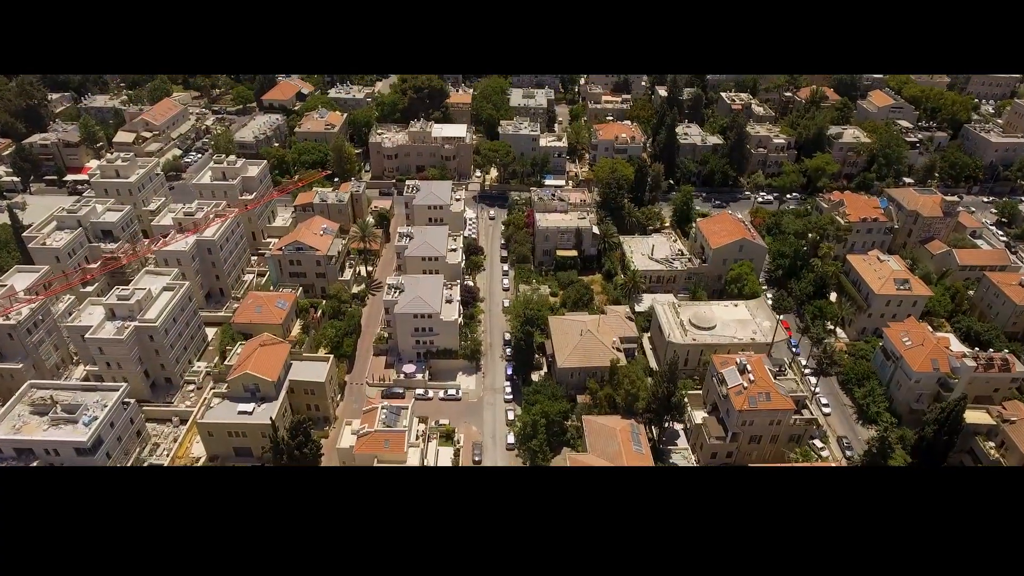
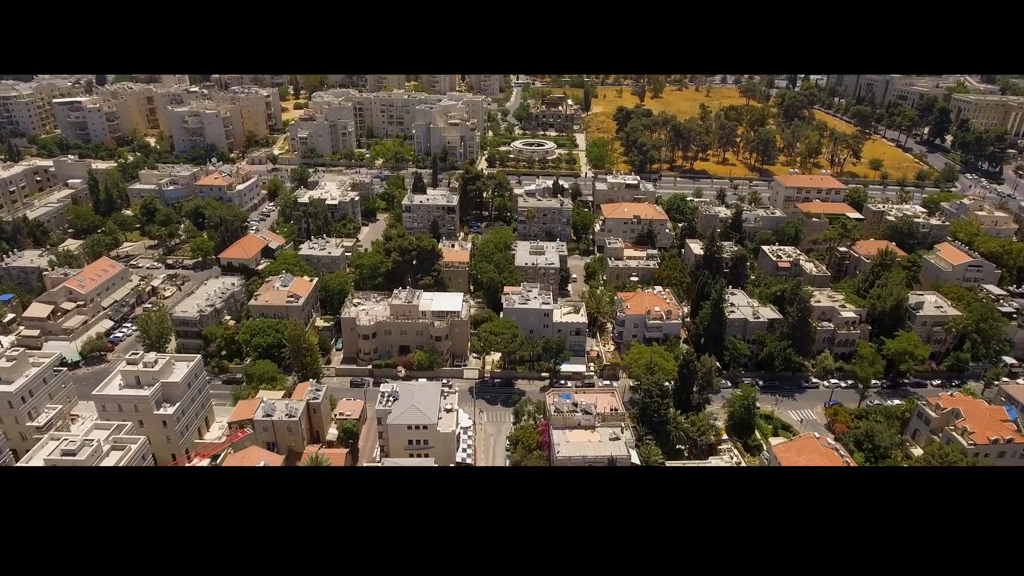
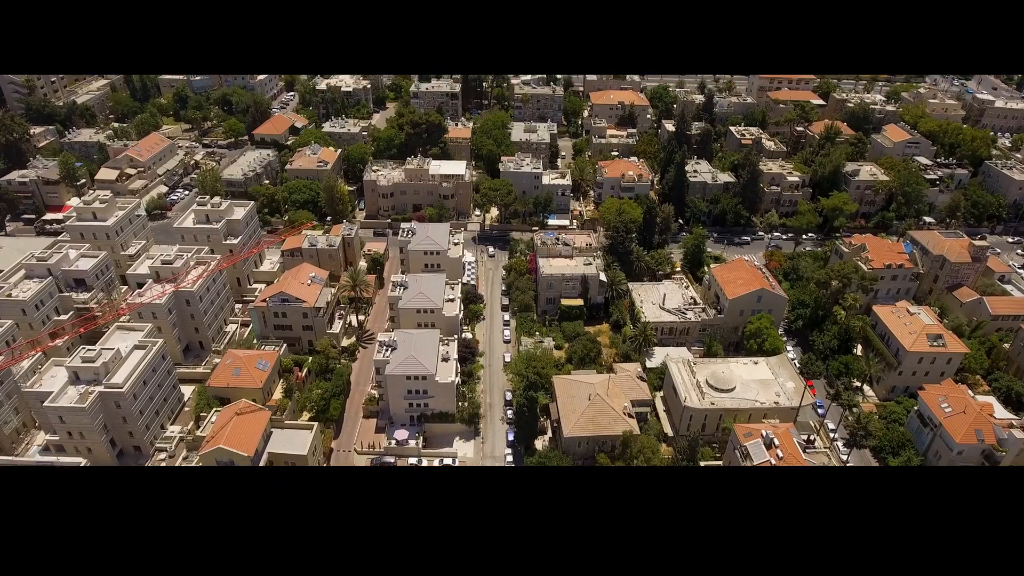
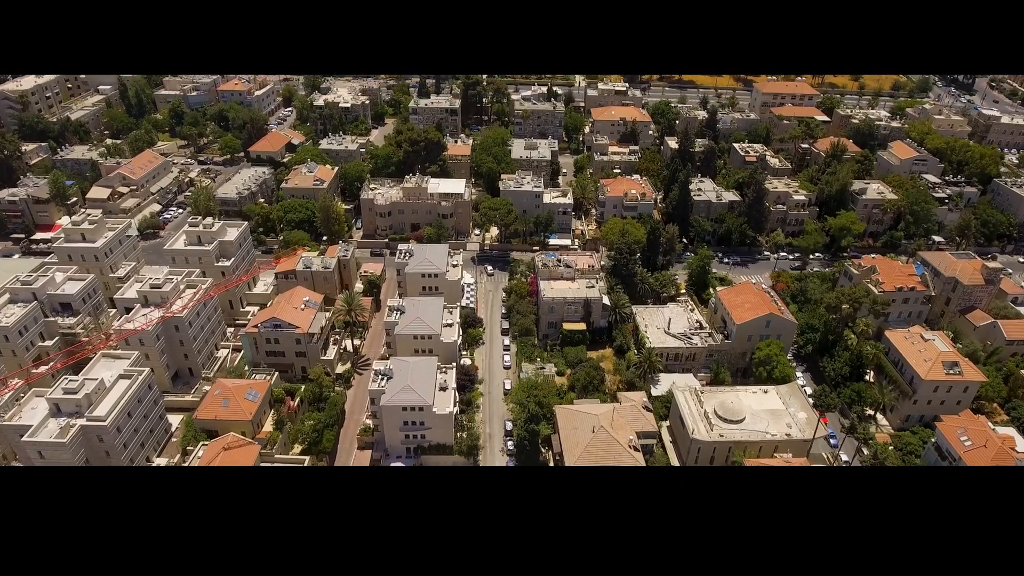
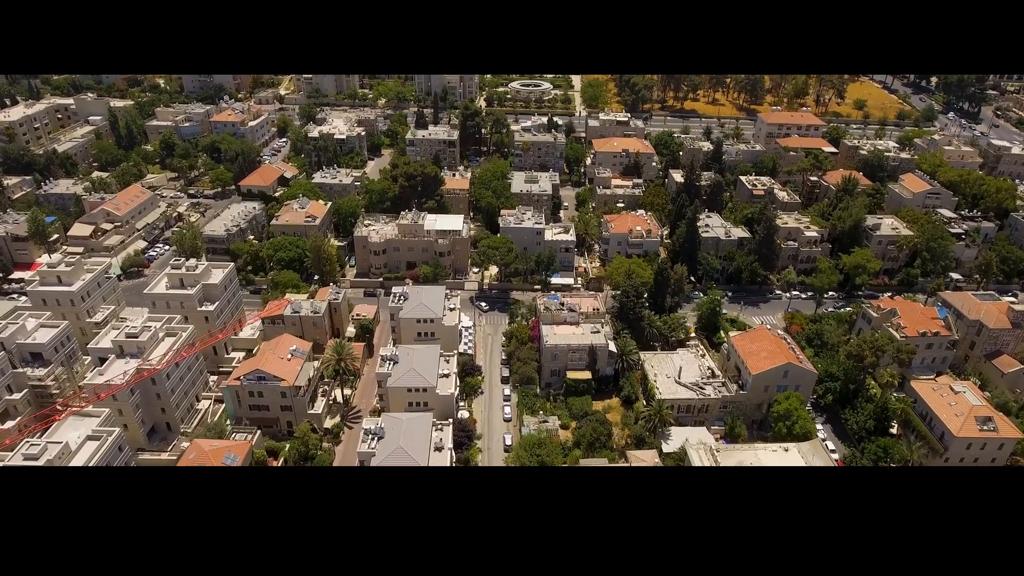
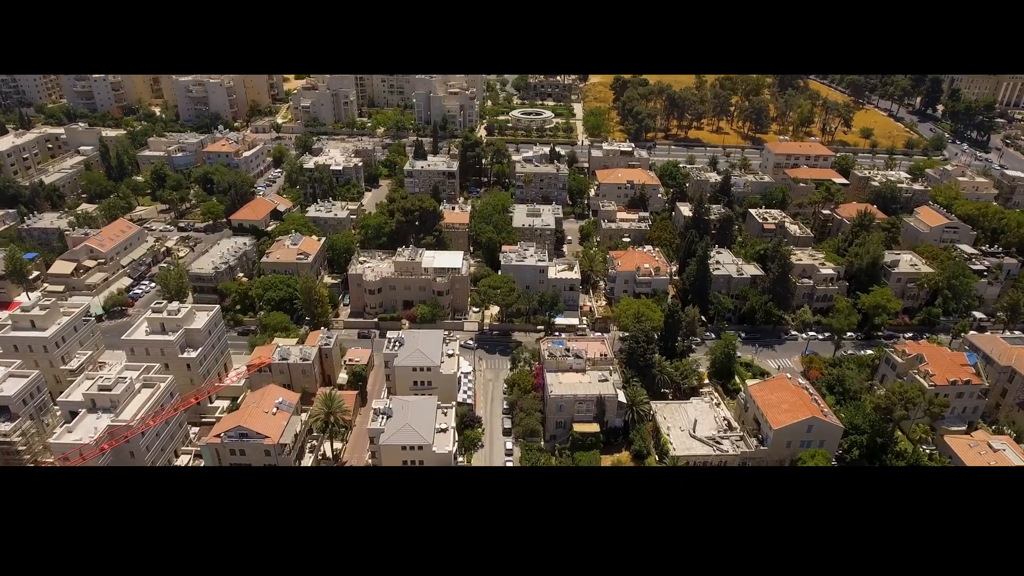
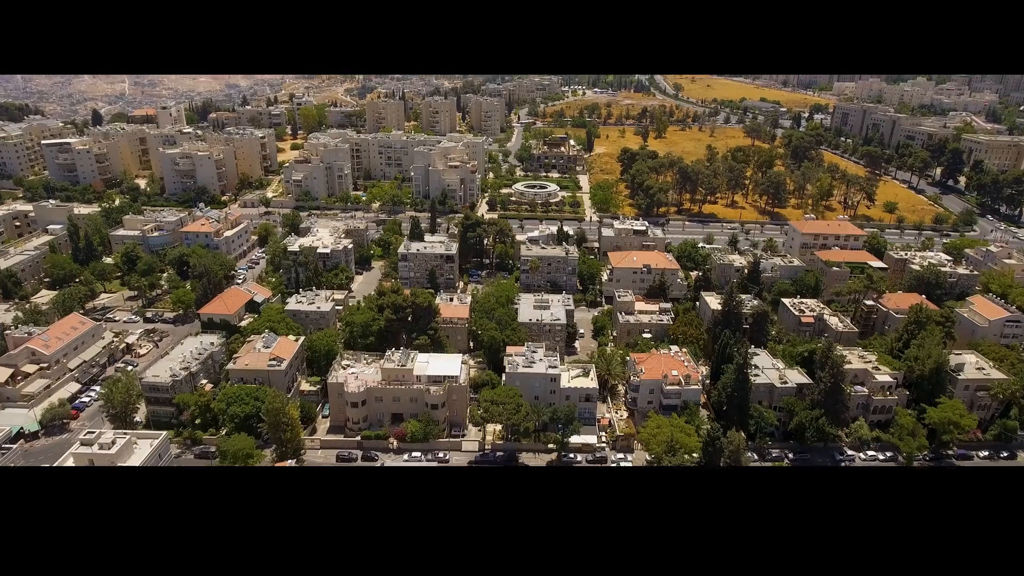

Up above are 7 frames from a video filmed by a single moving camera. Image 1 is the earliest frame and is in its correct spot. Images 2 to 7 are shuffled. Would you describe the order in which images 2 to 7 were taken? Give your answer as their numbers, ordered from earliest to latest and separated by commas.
3, 4, 5, 6, 2, 7
